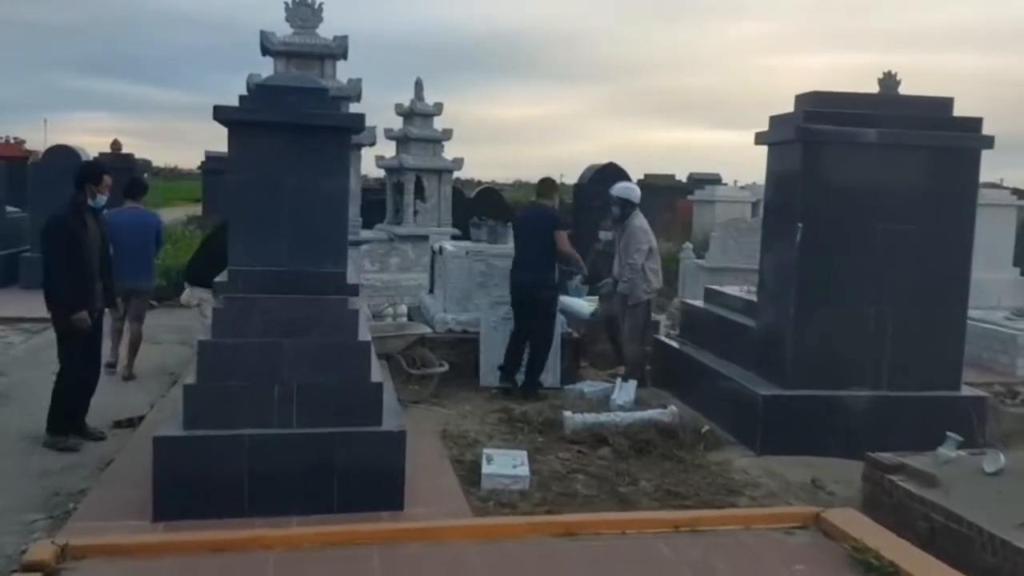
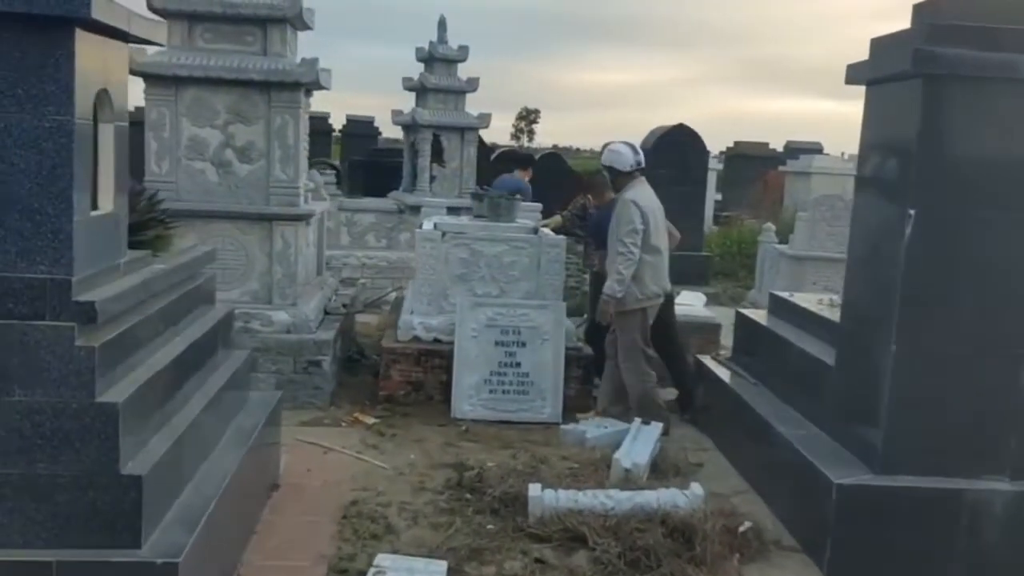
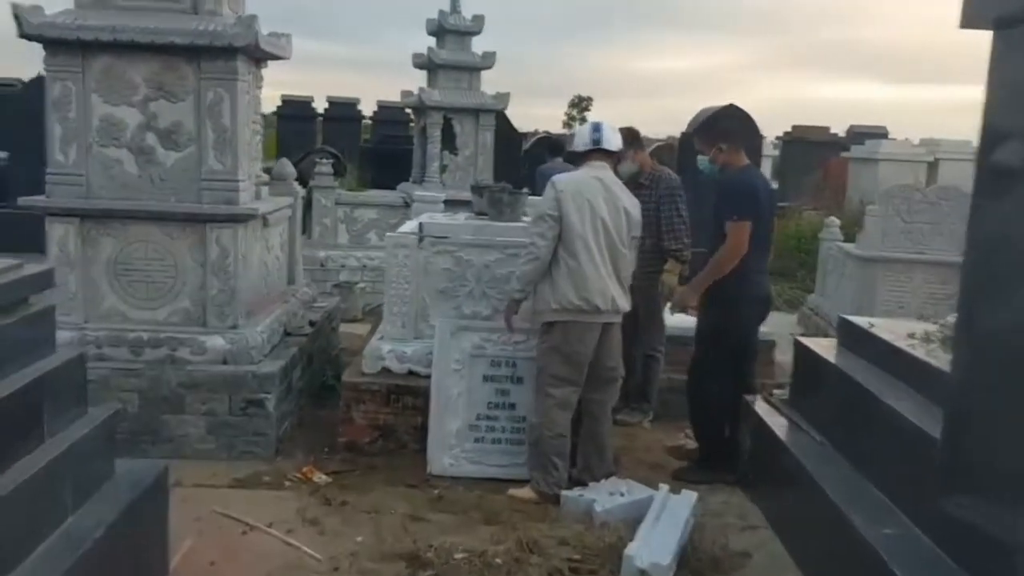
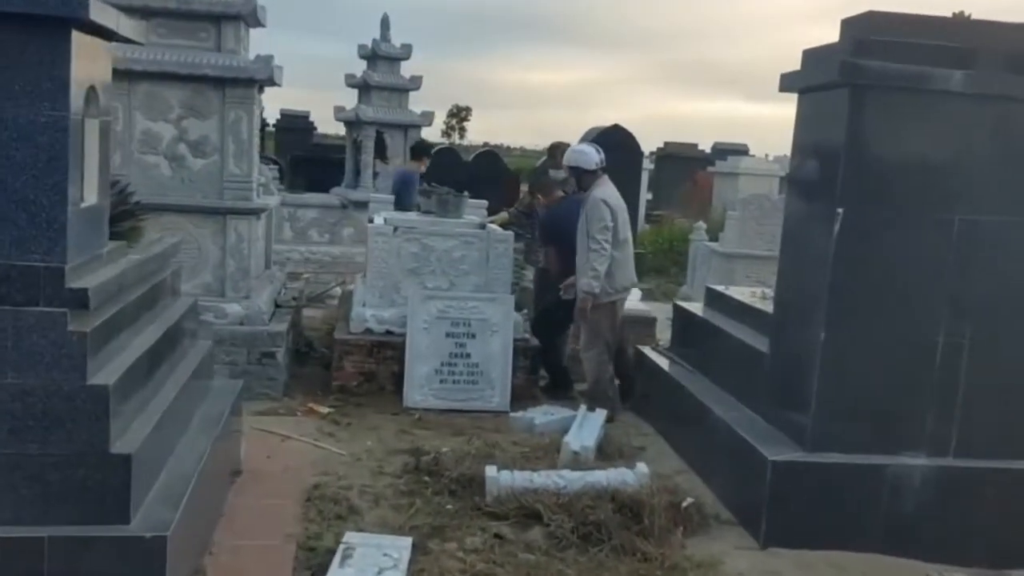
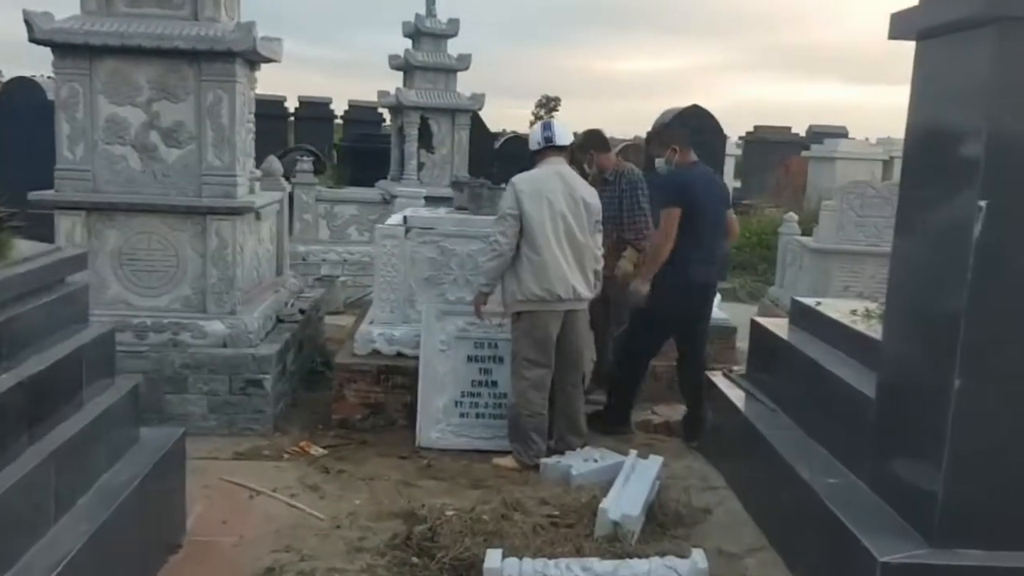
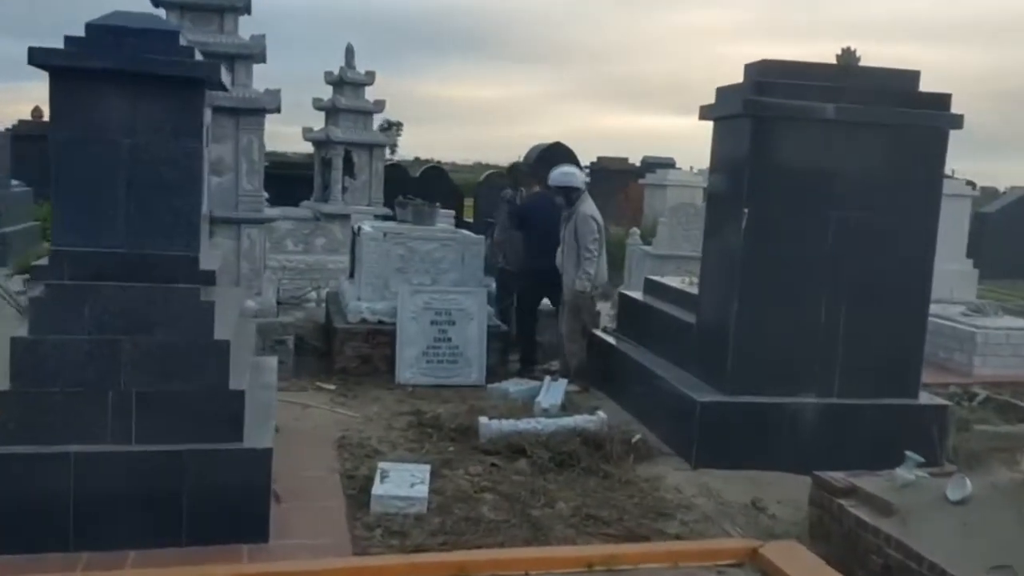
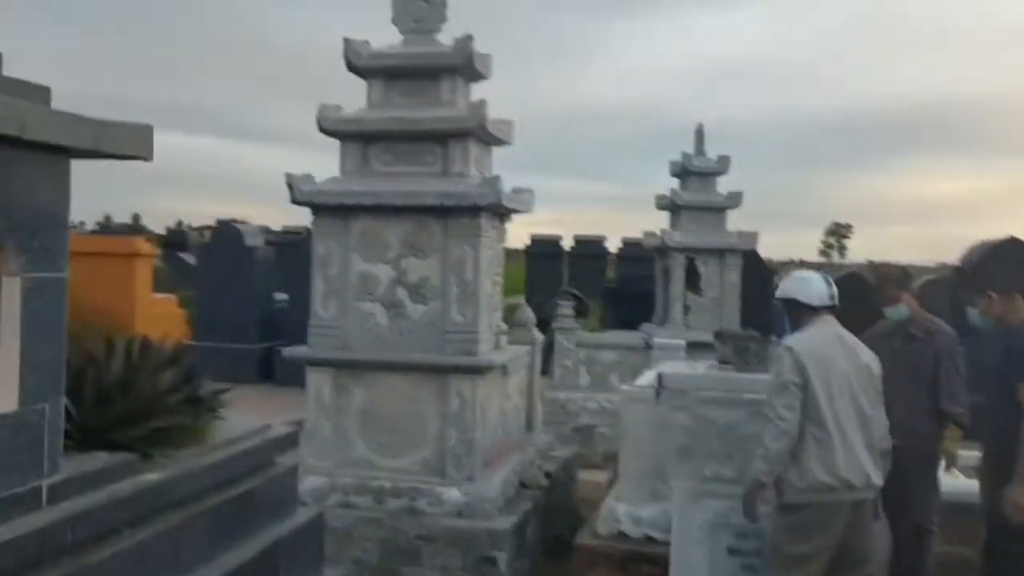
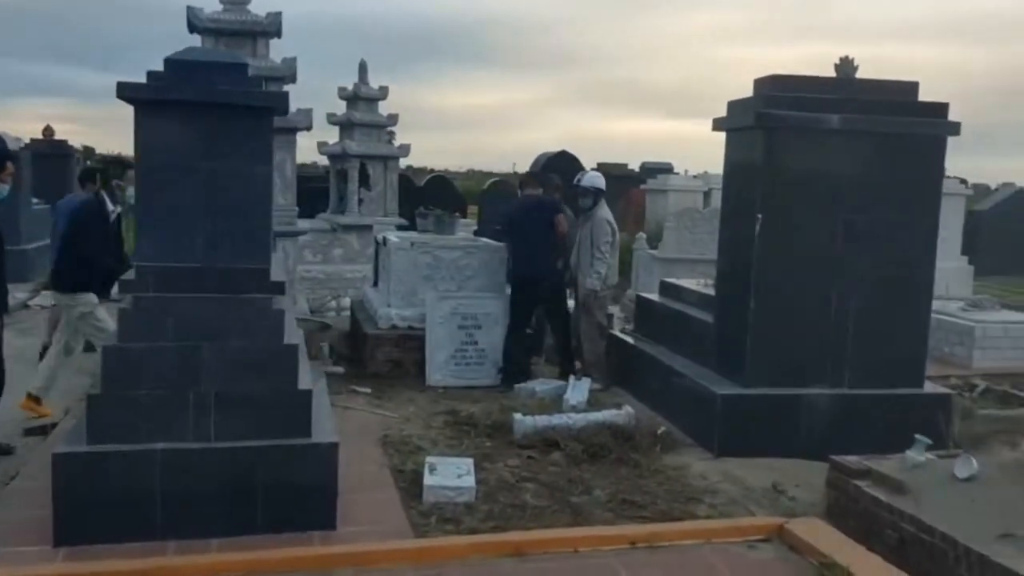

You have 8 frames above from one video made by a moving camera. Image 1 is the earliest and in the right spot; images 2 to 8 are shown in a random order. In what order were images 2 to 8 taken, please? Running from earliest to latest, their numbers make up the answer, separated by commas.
8, 6, 4, 2, 5, 3, 7
